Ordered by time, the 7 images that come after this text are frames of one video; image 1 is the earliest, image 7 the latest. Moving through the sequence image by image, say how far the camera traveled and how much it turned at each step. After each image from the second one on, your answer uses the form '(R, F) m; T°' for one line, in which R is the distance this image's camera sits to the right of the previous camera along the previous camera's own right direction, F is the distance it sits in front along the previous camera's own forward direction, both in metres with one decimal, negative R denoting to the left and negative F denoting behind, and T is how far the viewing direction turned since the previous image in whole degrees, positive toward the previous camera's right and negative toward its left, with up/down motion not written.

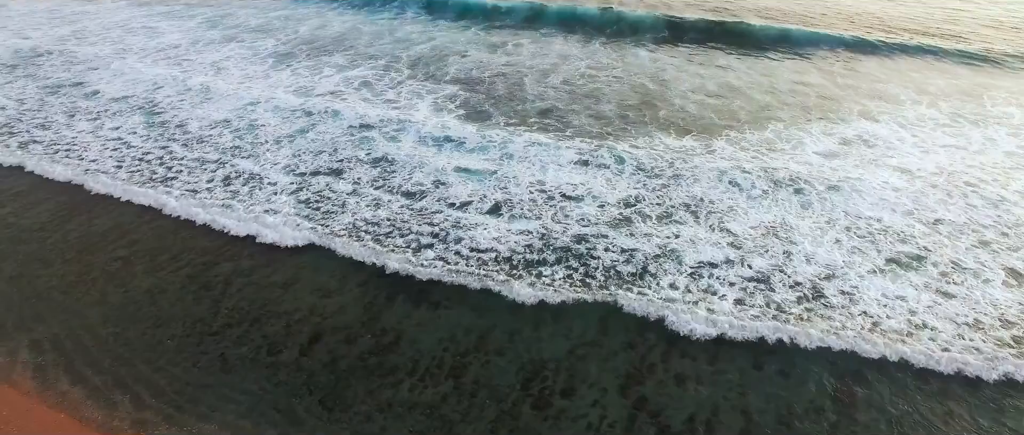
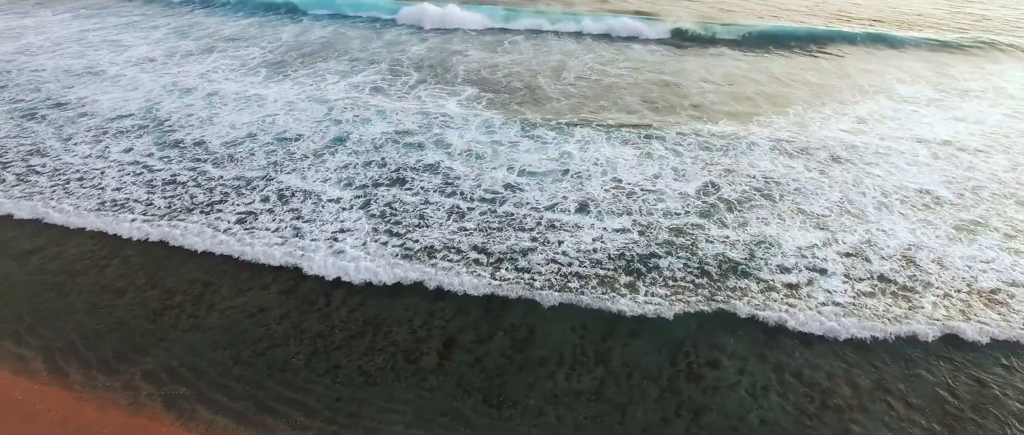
(-2.2, -0.2) m; +7°
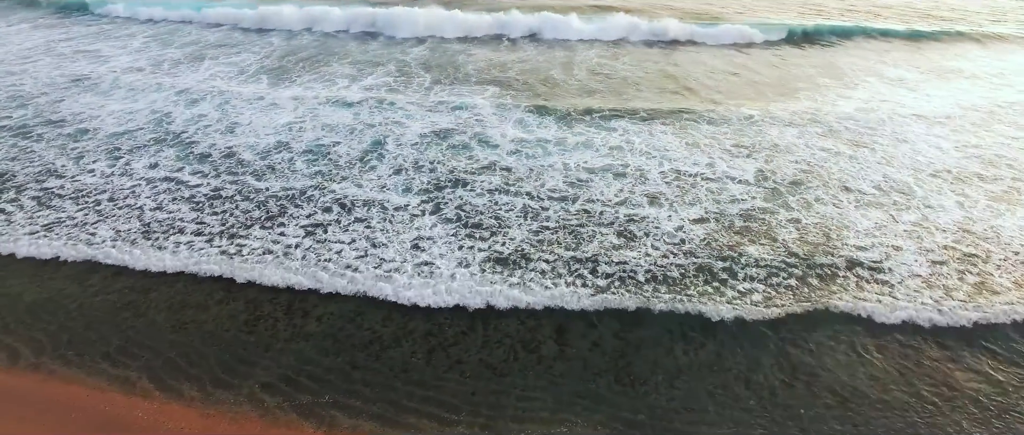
(-2.0, -0.3) m; +6°
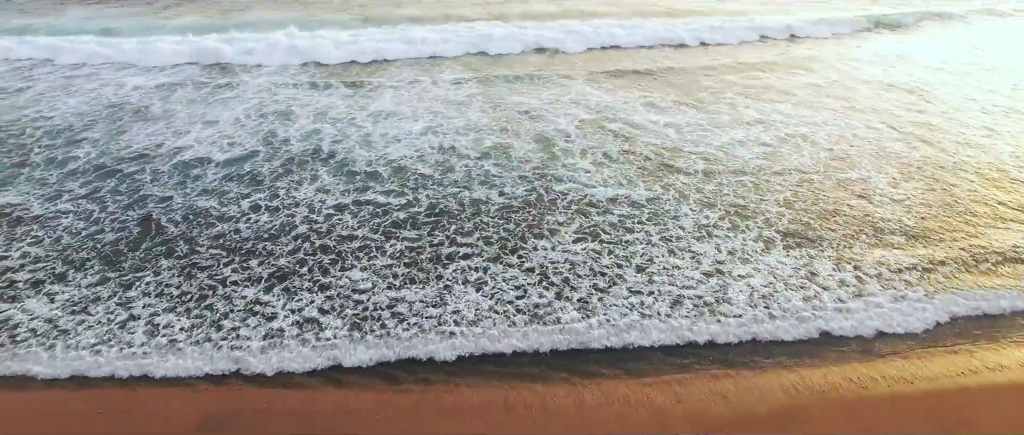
(-6.7, +0.3) m; +18°
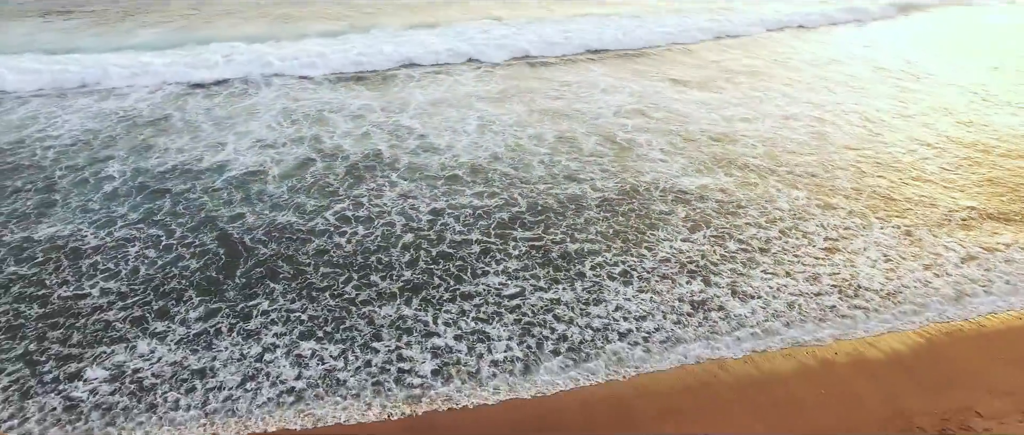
(-3.2, +0.4) m; +10°
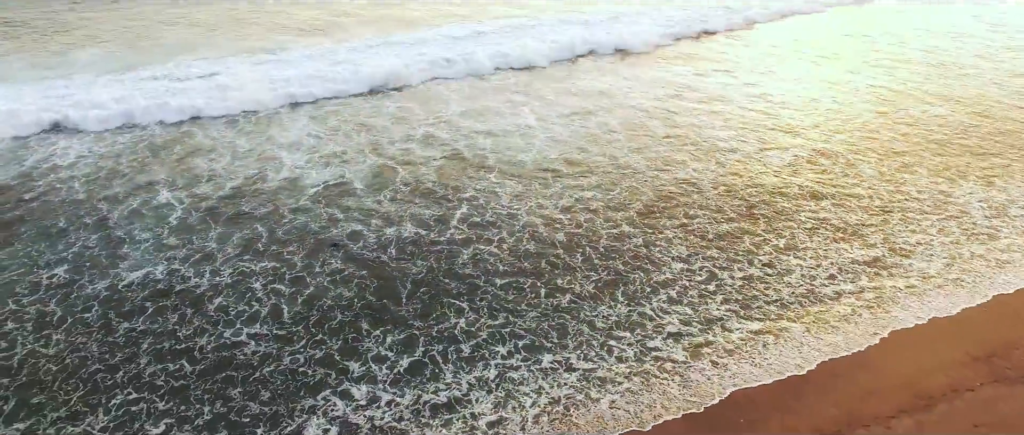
(-4.2, +1.0) m; +14°
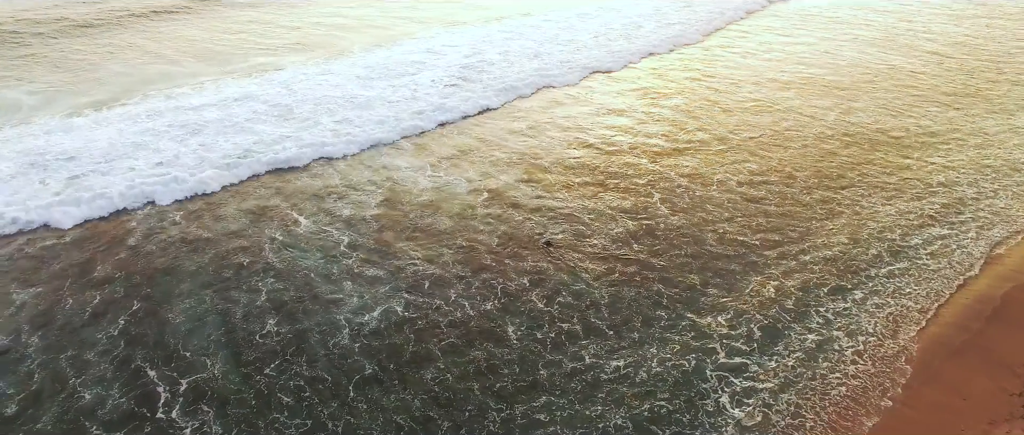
(-4.5, +1.9) m; +16°
